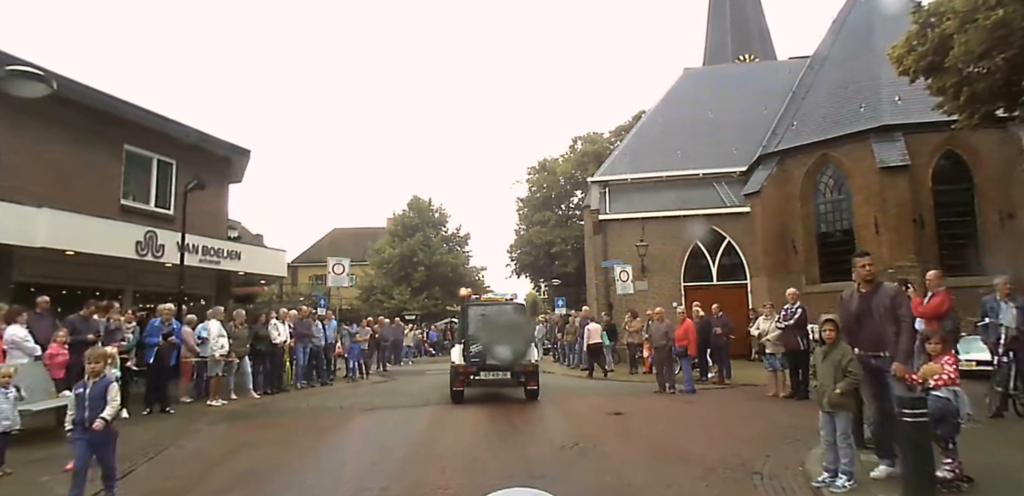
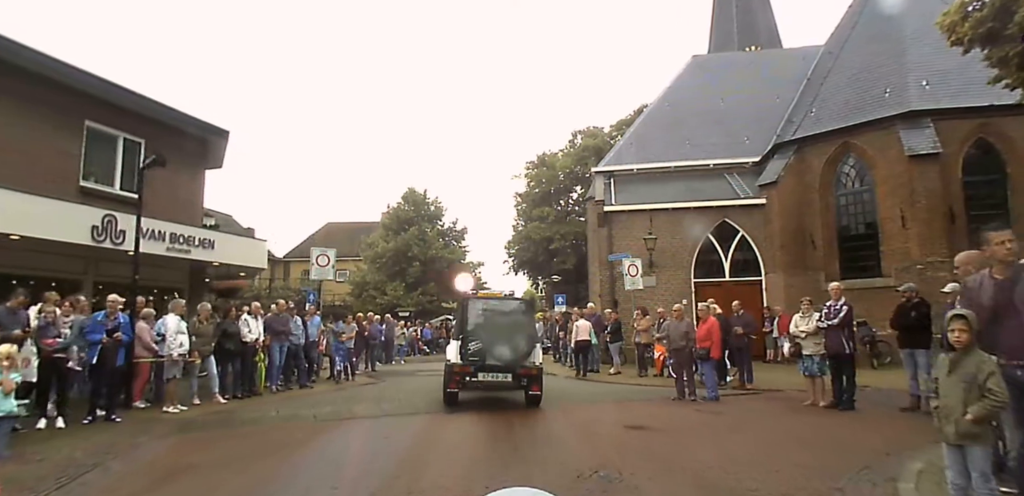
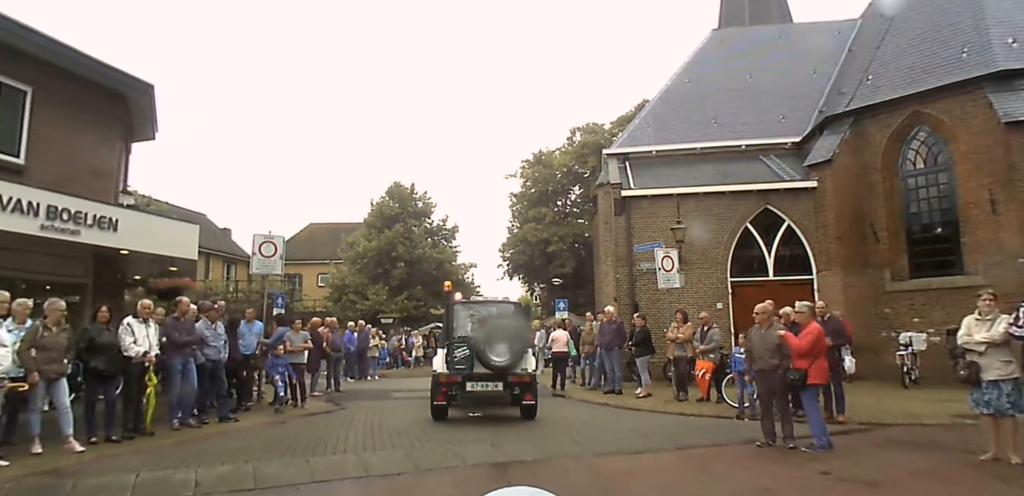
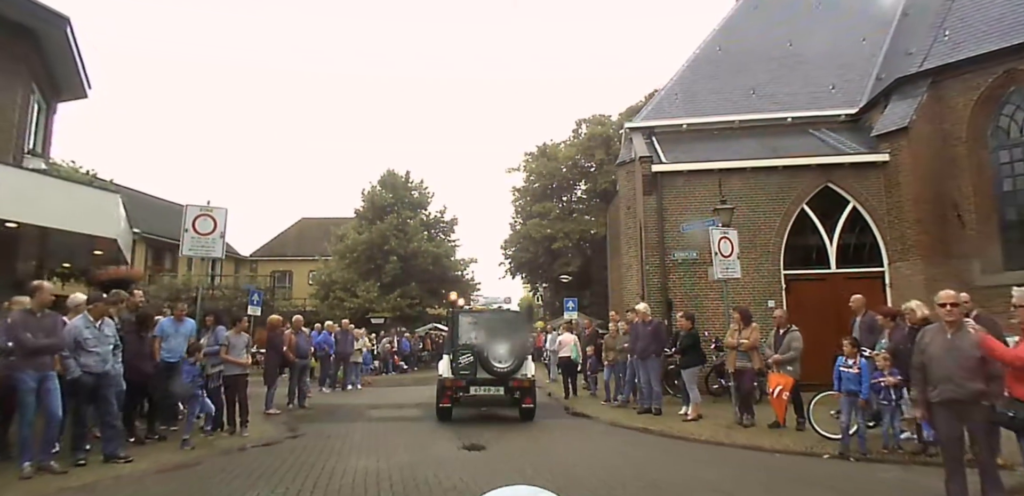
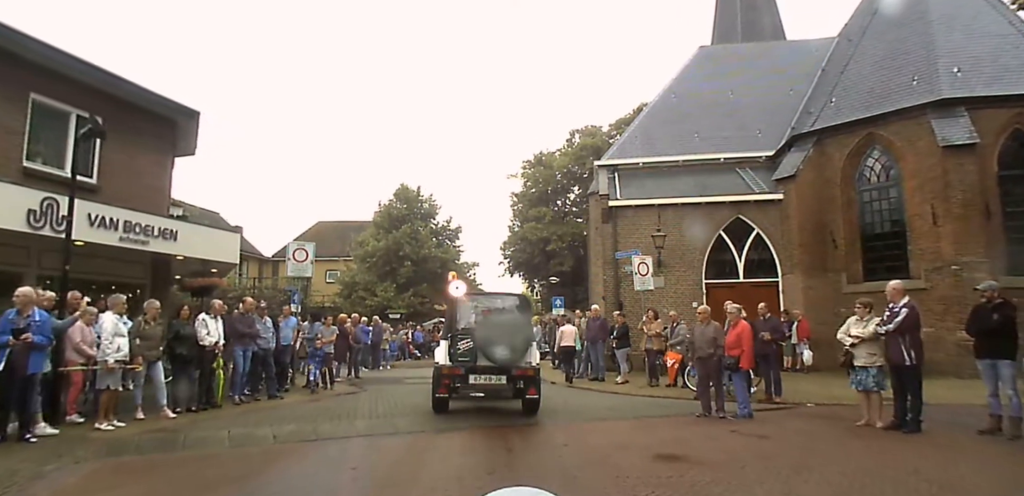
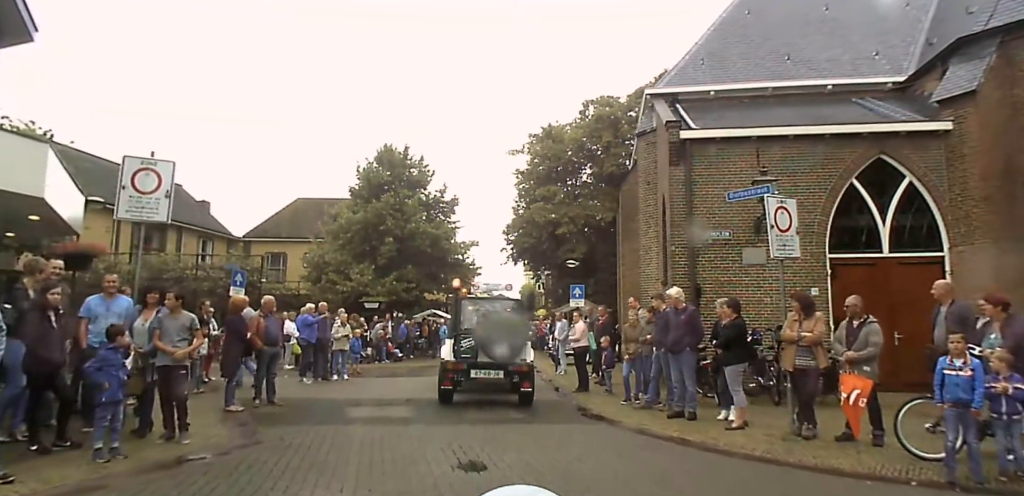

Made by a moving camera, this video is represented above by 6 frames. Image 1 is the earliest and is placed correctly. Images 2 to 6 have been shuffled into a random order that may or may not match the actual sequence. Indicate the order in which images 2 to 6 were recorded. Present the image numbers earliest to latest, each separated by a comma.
2, 5, 3, 4, 6
